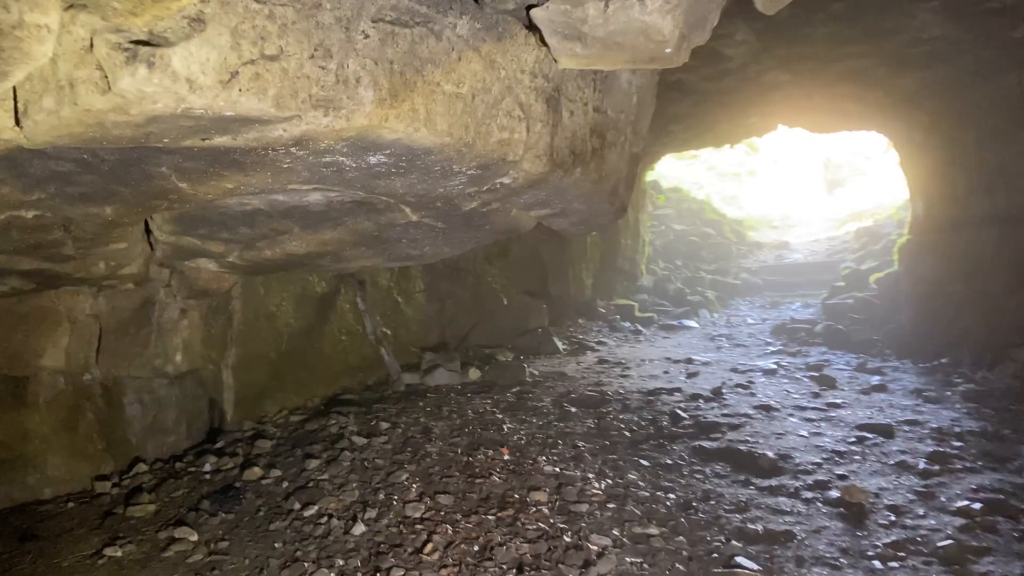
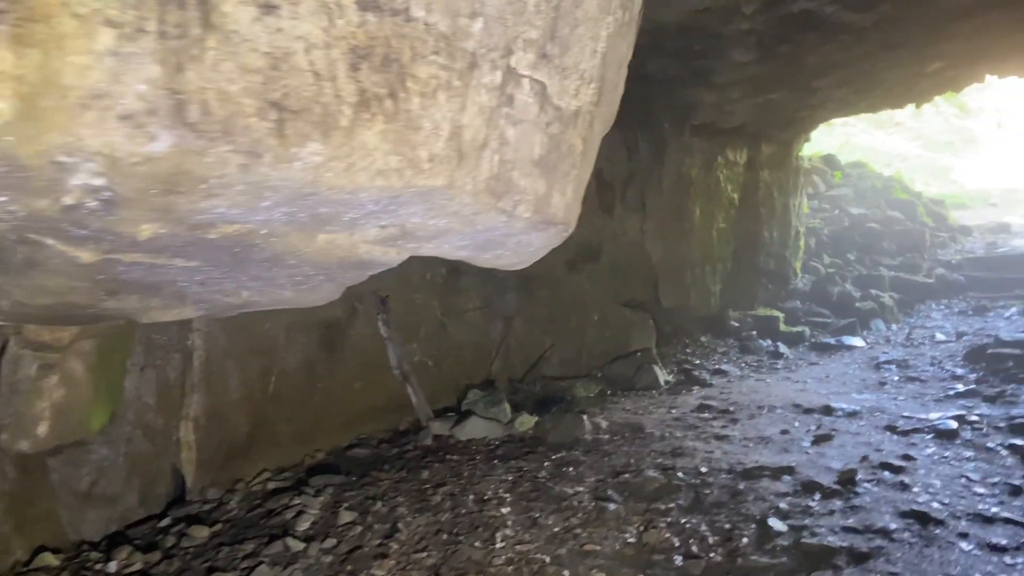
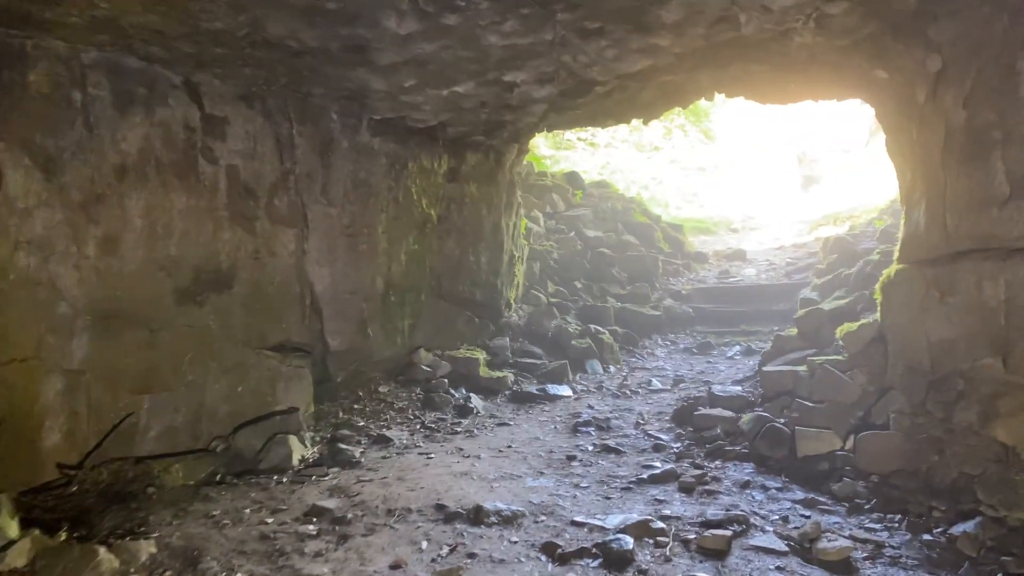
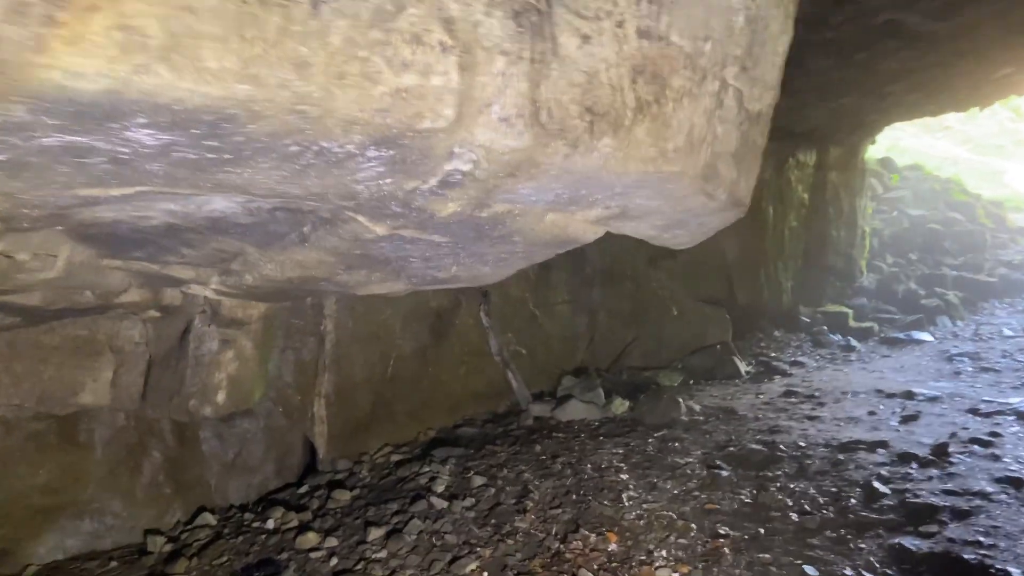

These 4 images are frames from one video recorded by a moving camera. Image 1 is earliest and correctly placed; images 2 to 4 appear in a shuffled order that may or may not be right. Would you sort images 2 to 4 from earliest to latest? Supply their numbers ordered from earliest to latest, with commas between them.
4, 2, 3
